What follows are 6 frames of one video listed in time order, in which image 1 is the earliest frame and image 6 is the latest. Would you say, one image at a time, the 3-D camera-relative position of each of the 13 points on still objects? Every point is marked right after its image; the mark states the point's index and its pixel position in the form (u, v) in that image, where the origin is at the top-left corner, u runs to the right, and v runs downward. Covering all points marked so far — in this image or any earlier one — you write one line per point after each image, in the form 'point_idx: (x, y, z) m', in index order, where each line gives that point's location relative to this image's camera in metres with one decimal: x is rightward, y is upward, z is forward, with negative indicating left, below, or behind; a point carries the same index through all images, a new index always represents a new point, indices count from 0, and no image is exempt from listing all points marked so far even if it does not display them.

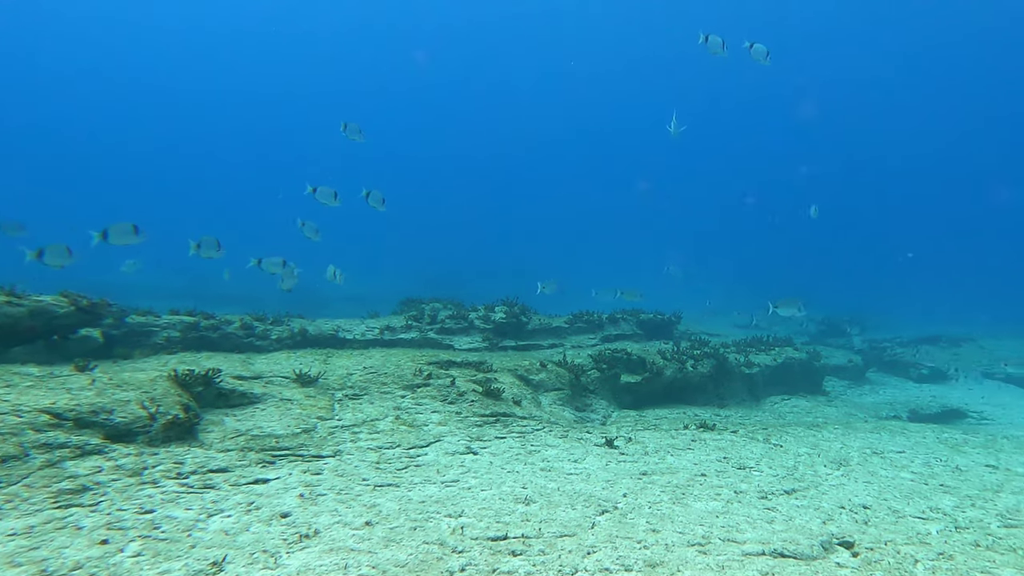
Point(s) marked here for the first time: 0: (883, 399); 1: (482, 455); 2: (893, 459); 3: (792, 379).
0: (+6.6, -2.0, +12.7) m
1: (-0.2, -1.2, +5.2) m
2: (+4.1, -1.8, +7.6) m
3: (+4.7, -1.5, +12.1) m
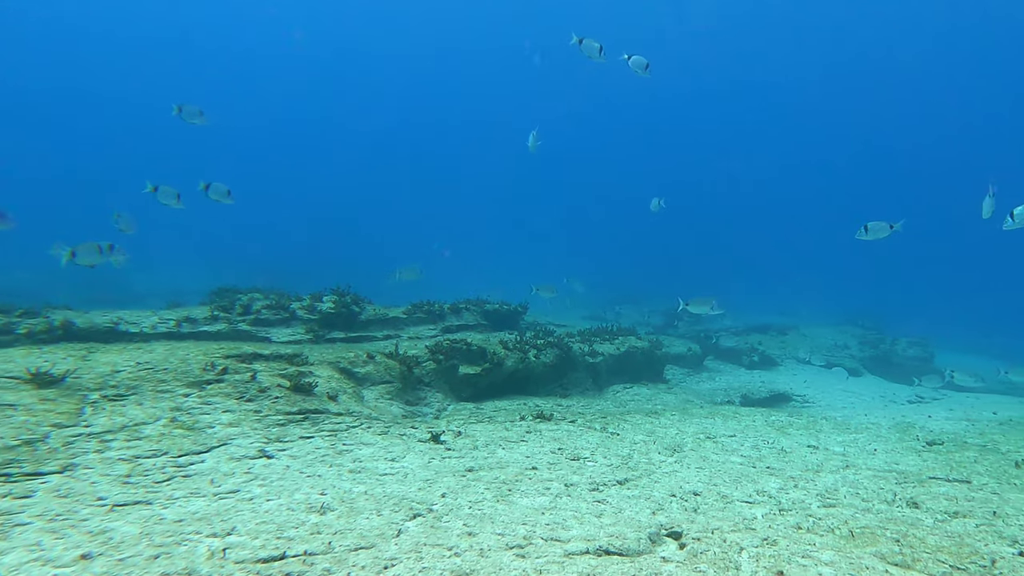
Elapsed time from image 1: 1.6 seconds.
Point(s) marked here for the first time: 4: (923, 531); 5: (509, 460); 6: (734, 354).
0: (+3.8, -1.8, +13.1) m
1: (-1.5, -1.1, +4.4) m
2: (+2.3, -1.7, +7.6) m
3: (+2.1, -1.4, +12.1) m
4: (+2.8, -1.7, +4.8) m
5: (0.0, -1.4, +5.8) m
6: (+5.0, -1.5, +16.1) m
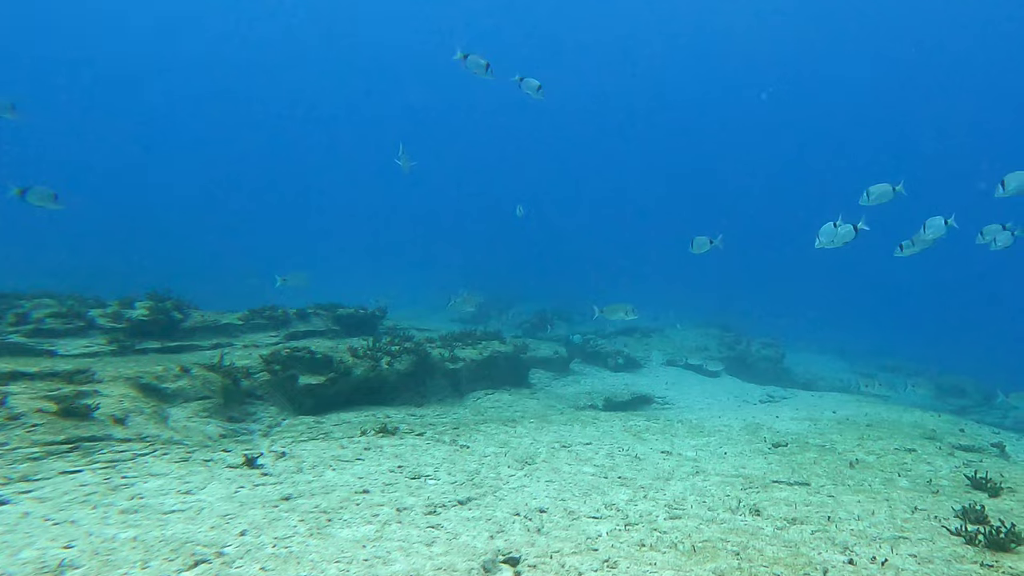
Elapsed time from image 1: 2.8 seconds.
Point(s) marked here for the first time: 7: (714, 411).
0: (+1.3, -1.9, +13.0) m
1: (-2.5, -1.1, +3.6) m
2: (+0.7, -1.7, +7.4) m
3: (-0.2, -1.4, +11.8) m
4: (+1.7, -1.7, +4.7) m
5: (-1.3, -1.4, +5.2) m
6: (+2.0, -1.6, +16.2) m
7: (+3.4, -2.0, +11.8) m
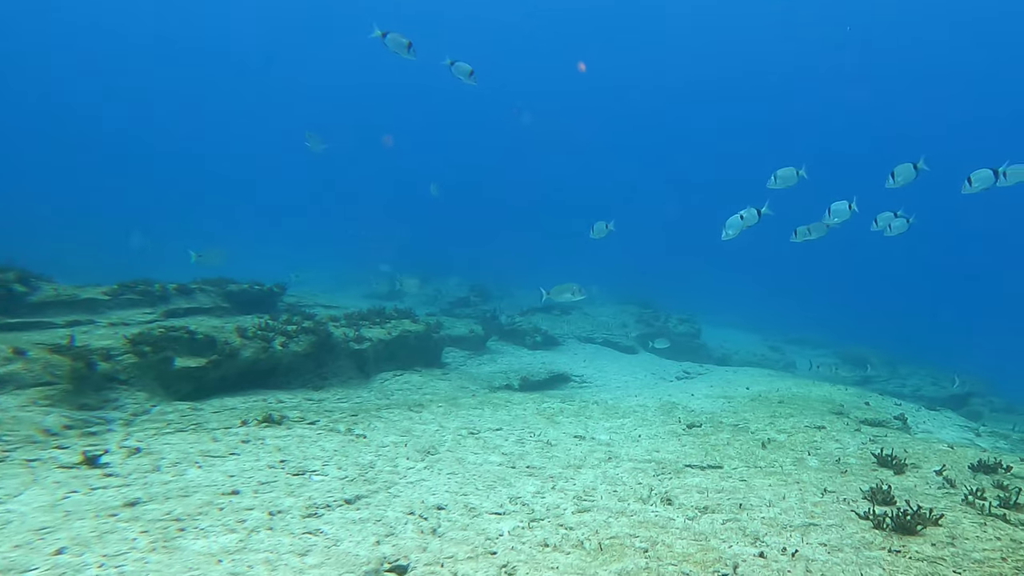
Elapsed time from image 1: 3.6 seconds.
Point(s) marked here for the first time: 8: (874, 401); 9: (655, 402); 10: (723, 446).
0: (-0.2, -1.4, +12.7) m
1: (-3.0, -1.0, +2.9) m
2: (-0.2, -1.5, +7.0) m
3: (-1.6, -1.0, +11.3) m
4: (+1.0, -1.5, +4.4) m
5: (-2.0, -1.3, +4.6) m
6: (+0.1, -1.1, +15.9) m
7: (+1.9, -1.7, +11.7) m
8: (+5.5, -1.7, +10.7) m
9: (+2.1, -1.6, +10.0) m
10: (+2.1, -1.6, +7.0) m
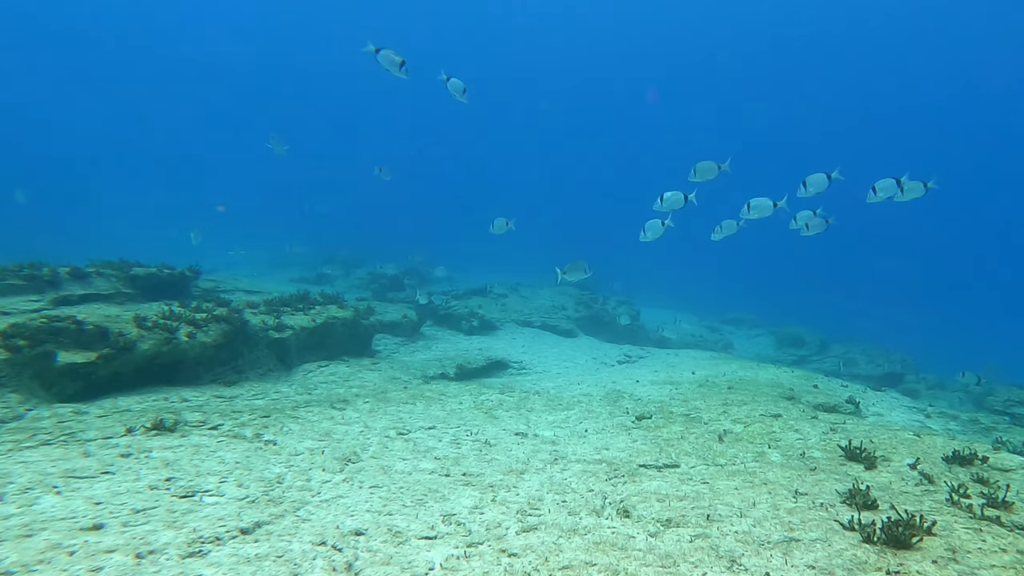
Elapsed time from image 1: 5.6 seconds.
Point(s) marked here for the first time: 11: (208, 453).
0: (-1.3, -1.2, +11.9) m
1: (-3.2, -1.0, +1.8) m
2: (-0.8, -1.3, +6.2) m
3: (-2.6, -0.8, +10.3) m
4: (+0.6, -1.4, +3.8) m
5: (-2.4, -1.2, +3.7) m
6: (-1.2, -0.7, +15.1) m
7: (+0.9, -1.4, +11.1) m
8: (+4.5, -1.4, +10.4) m
9: (+1.2, -1.4, +9.4) m
10: (+1.5, -1.4, +6.4) m
11: (-2.2, -1.2, +5.1) m
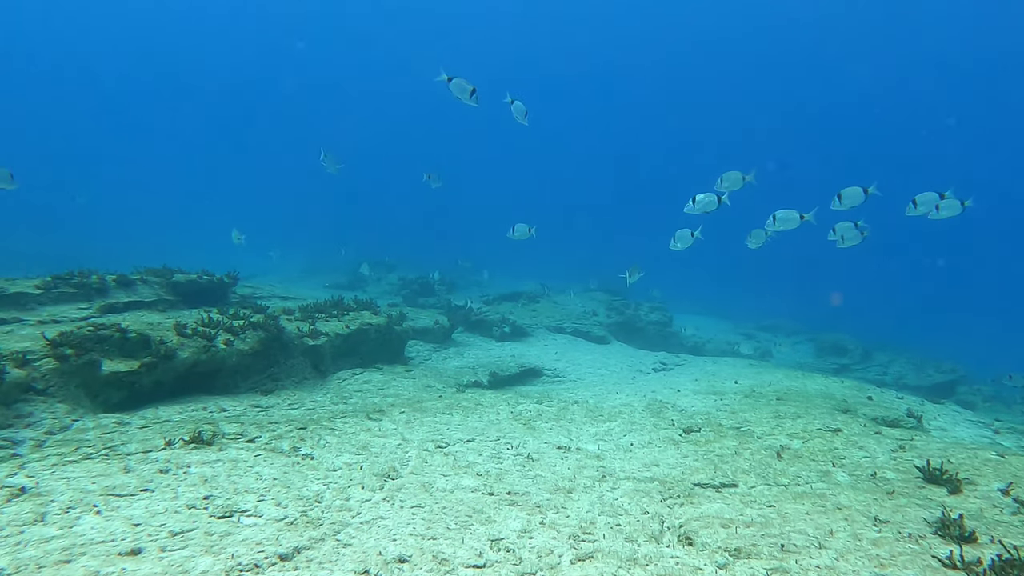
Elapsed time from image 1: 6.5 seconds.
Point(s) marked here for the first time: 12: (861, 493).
0: (-0.7, -1.3, +11.6) m
1: (-3.0, -1.0, +1.6) m
2: (-0.5, -1.4, +5.9) m
3: (-2.1, -0.9, +10.1) m
4: (+0.9, -1.5, +3.4) m
5: (-2.1, -1.3, +3.4) m
6: (-0.5, -0.8, +14.8) m
7: (+1.5, -1.5, +10.7) m
8: (+5.0, -1.5, +9.9) m
9: (+1.7, -1.4, +9.0) m
10: (+1.9, -1.4, +6.0) m
11: (-1.8, -1.2, +4.8) m
12: (+2.4, -1.4, +4.9) m
